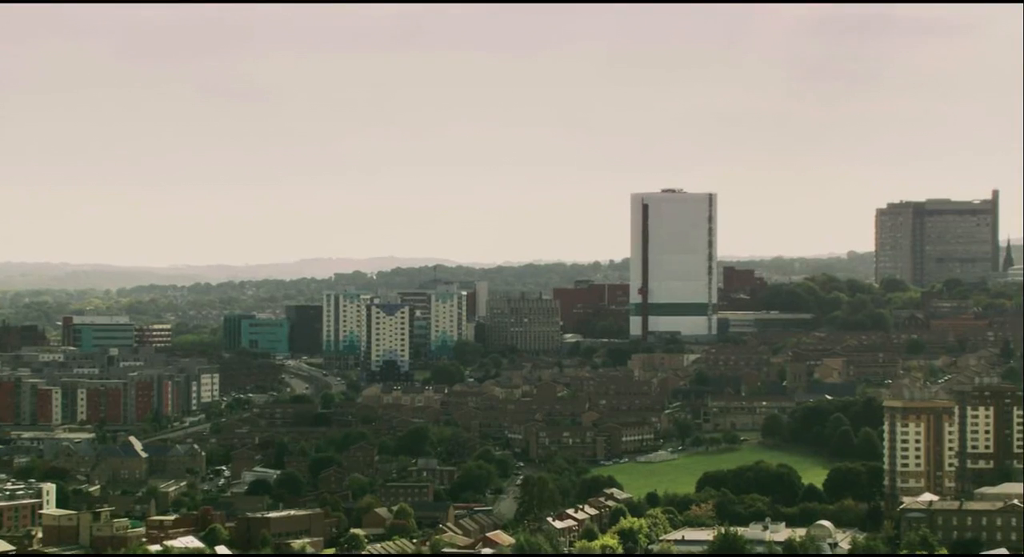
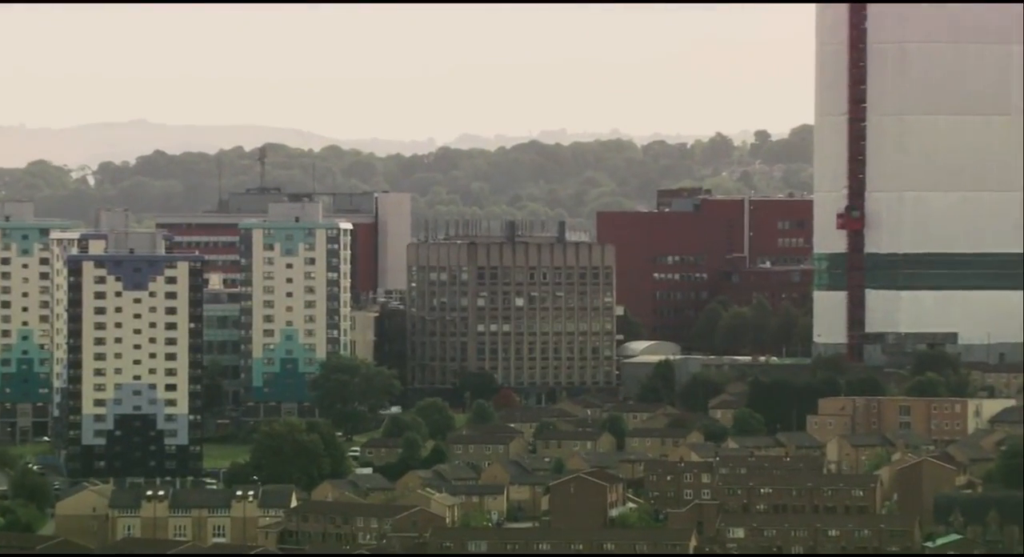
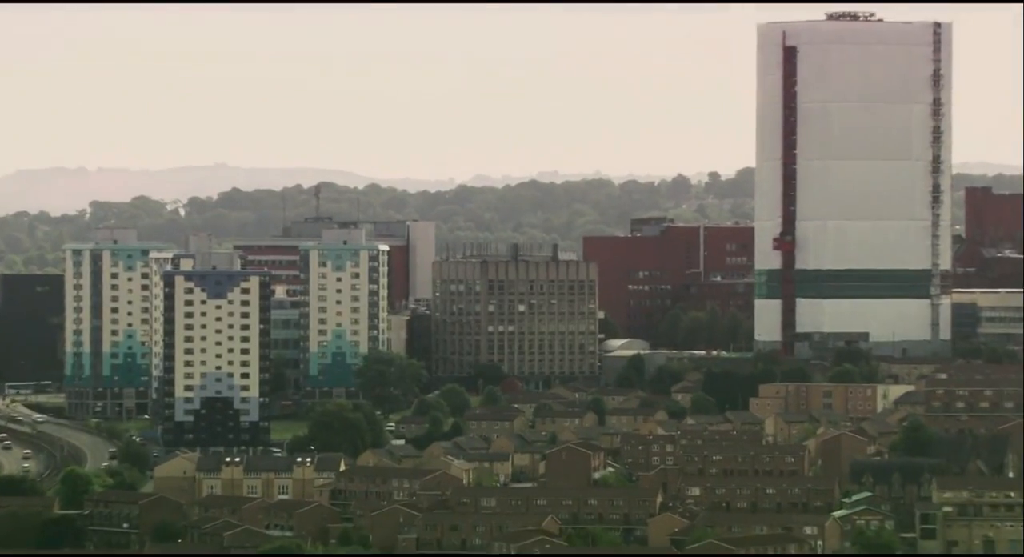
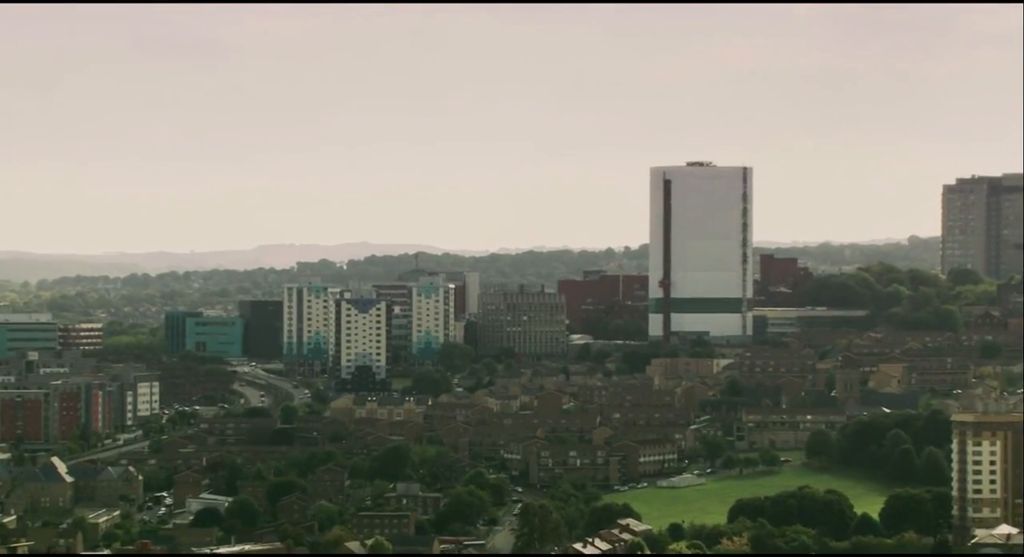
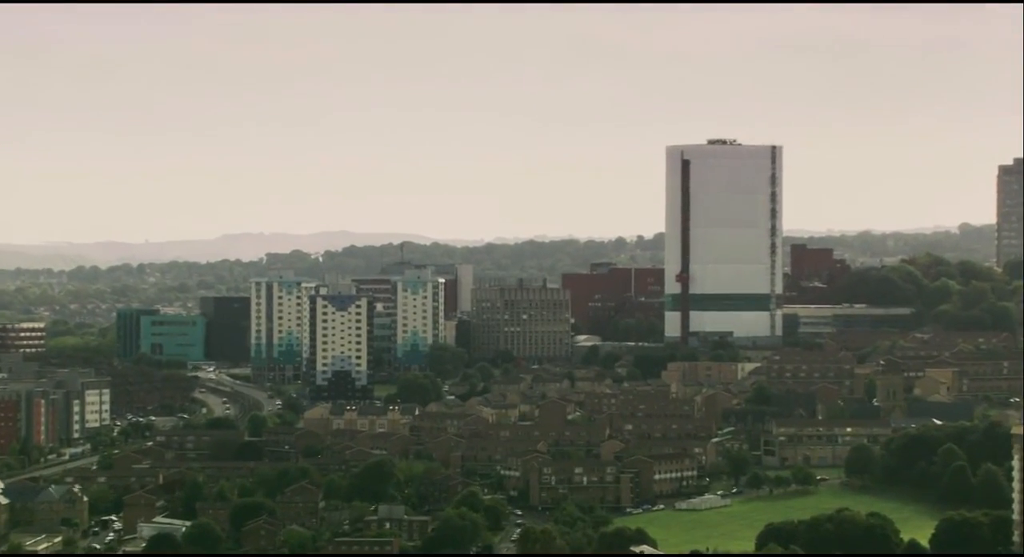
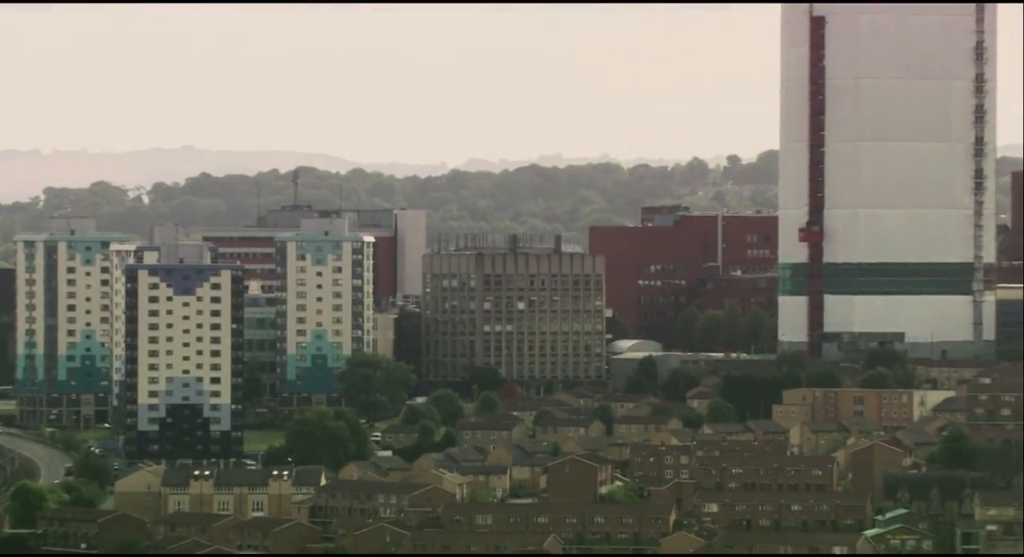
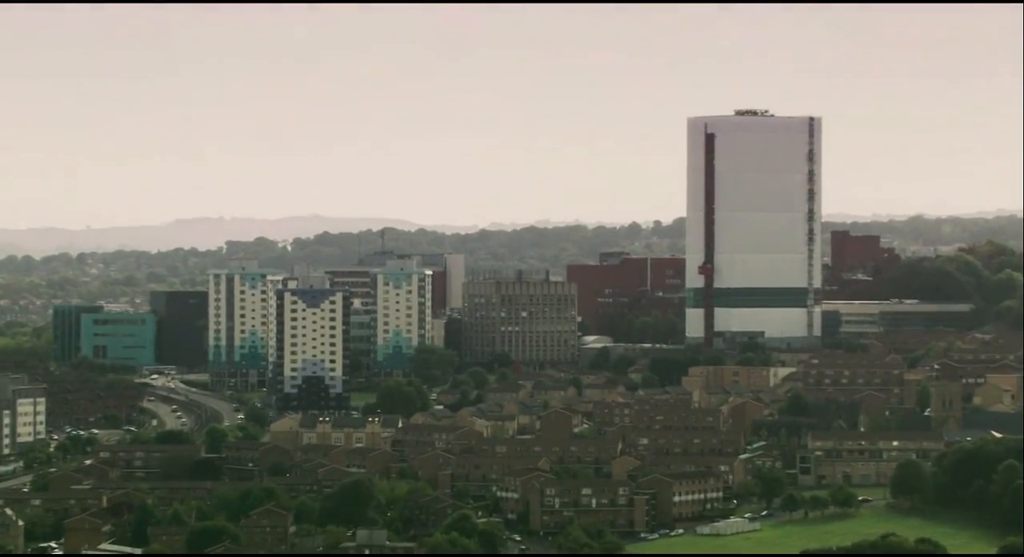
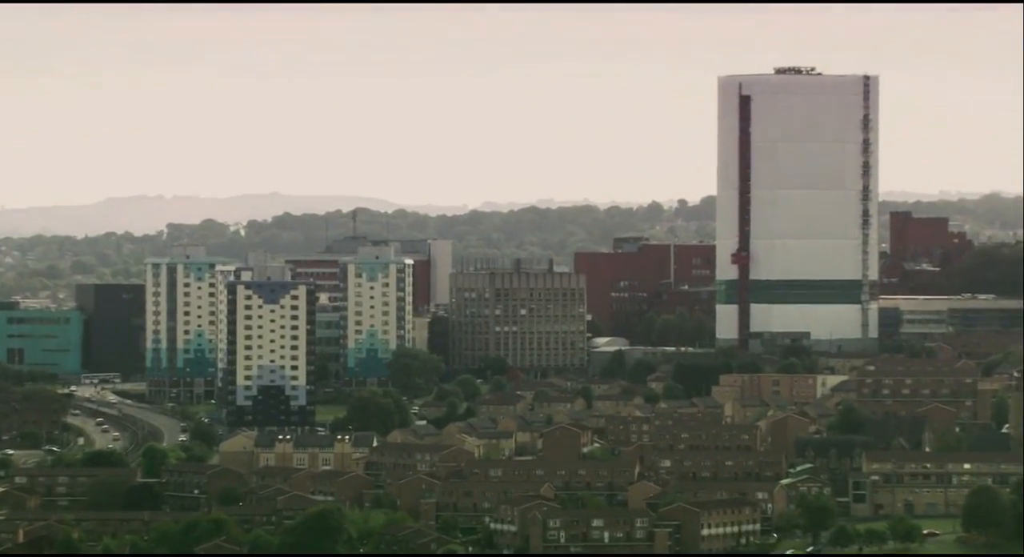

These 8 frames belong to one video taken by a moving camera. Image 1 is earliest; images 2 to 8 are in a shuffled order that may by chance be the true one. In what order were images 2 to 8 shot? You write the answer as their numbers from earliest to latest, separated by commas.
4, 5, 7, 8, 3, 6, 2
